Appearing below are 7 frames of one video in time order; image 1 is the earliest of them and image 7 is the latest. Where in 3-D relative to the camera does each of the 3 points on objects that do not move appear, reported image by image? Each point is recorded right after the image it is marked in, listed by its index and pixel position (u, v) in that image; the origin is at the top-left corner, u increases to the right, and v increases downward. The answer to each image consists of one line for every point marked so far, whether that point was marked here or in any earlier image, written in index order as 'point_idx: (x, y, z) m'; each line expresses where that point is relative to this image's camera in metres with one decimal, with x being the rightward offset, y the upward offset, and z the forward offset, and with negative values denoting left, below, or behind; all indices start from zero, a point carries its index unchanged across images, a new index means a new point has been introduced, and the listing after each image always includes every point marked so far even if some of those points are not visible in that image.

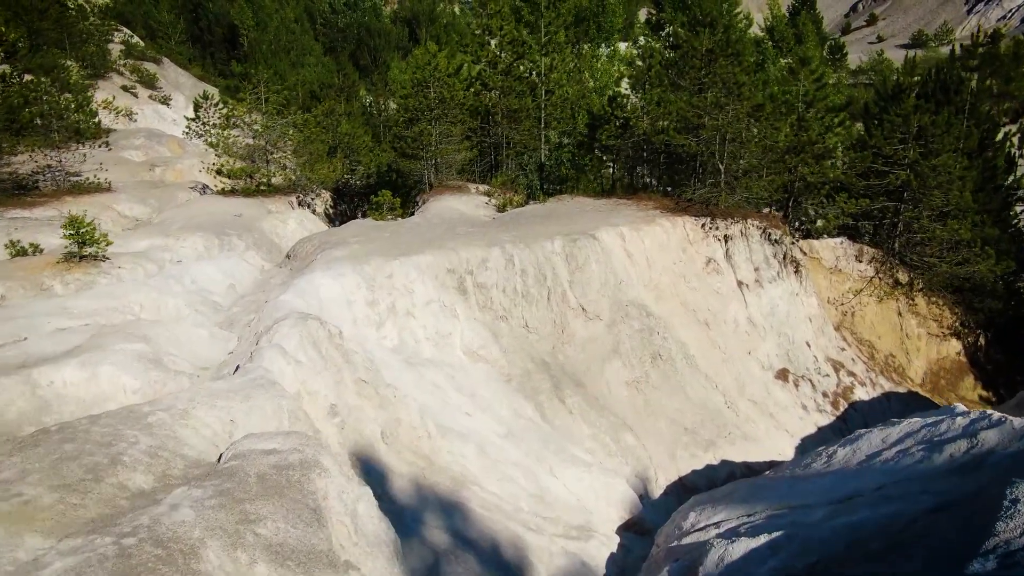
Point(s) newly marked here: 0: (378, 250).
0: (-2.8, +0.8, +18.7) m
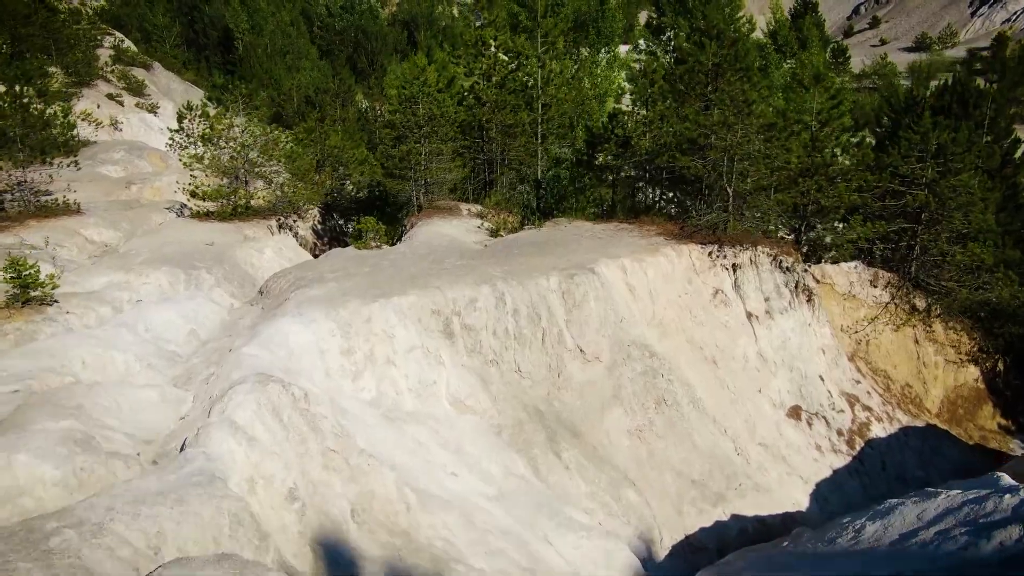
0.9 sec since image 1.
0: (-2.9, 0.0, +17.1) m
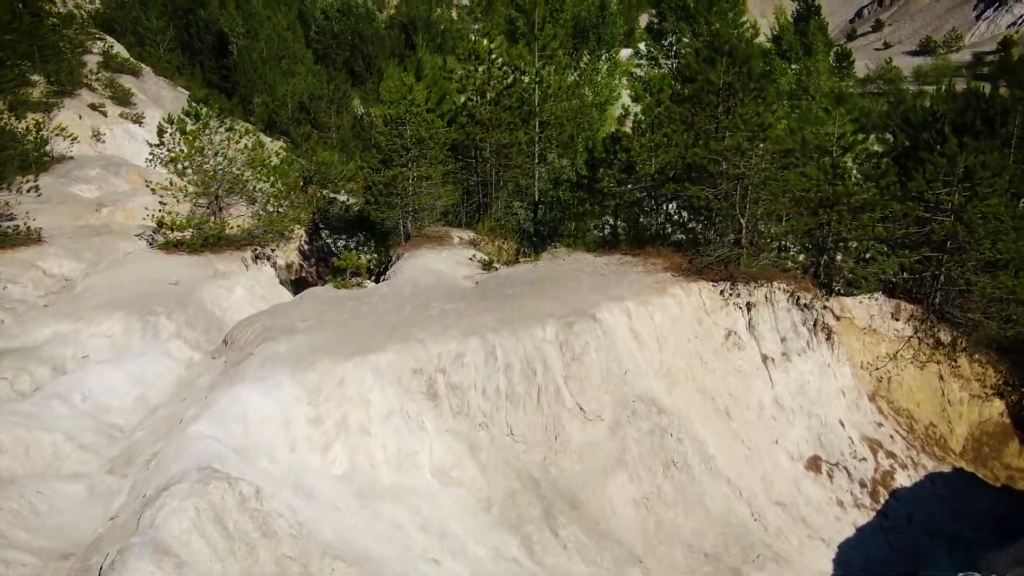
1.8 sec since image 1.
0: (-3.1, -0.9, +15.2) m
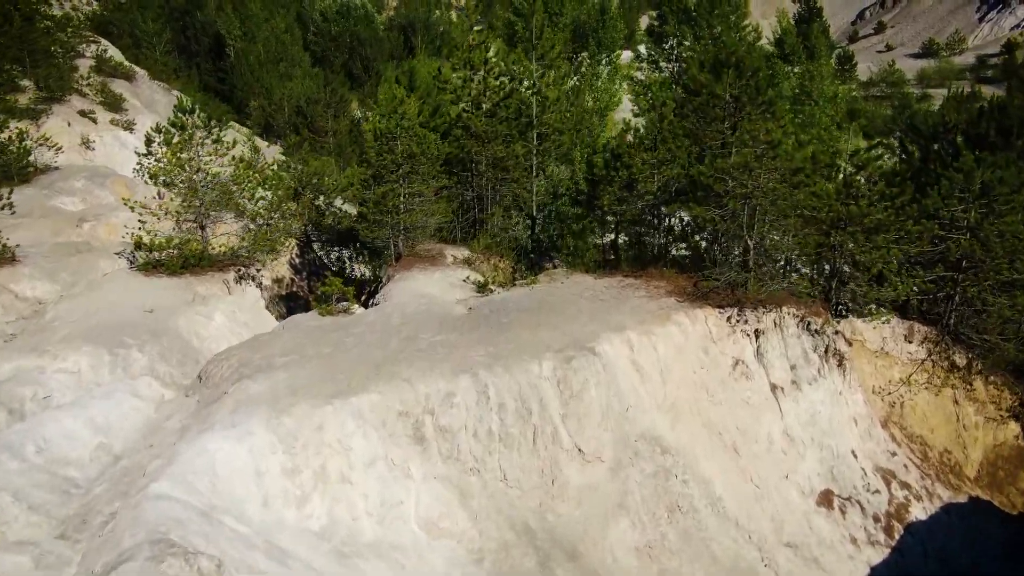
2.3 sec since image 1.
0: (-3.2, -1.5, +14.1) m
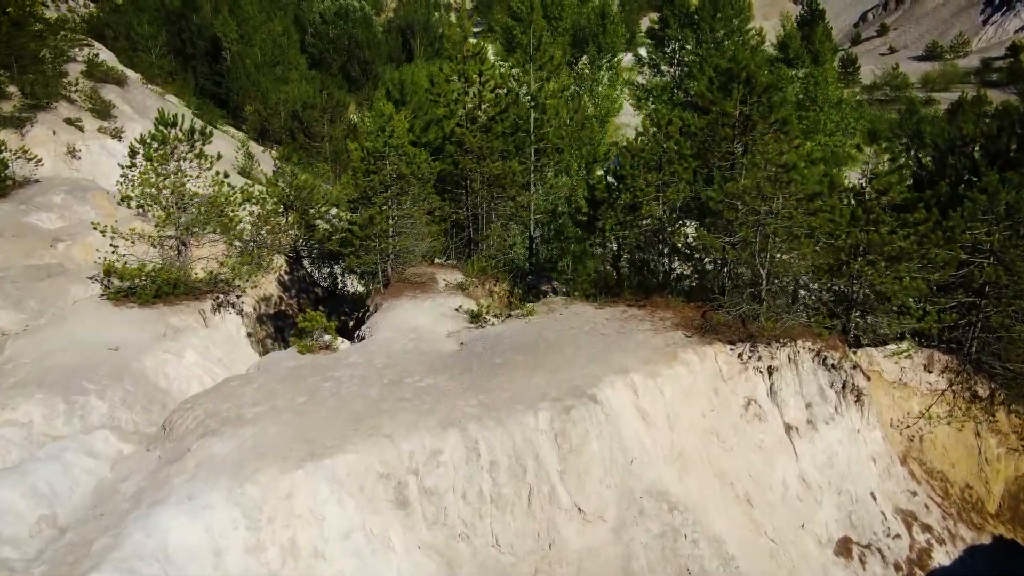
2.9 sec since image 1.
0: (-3.3, -2.2, +12.7) m
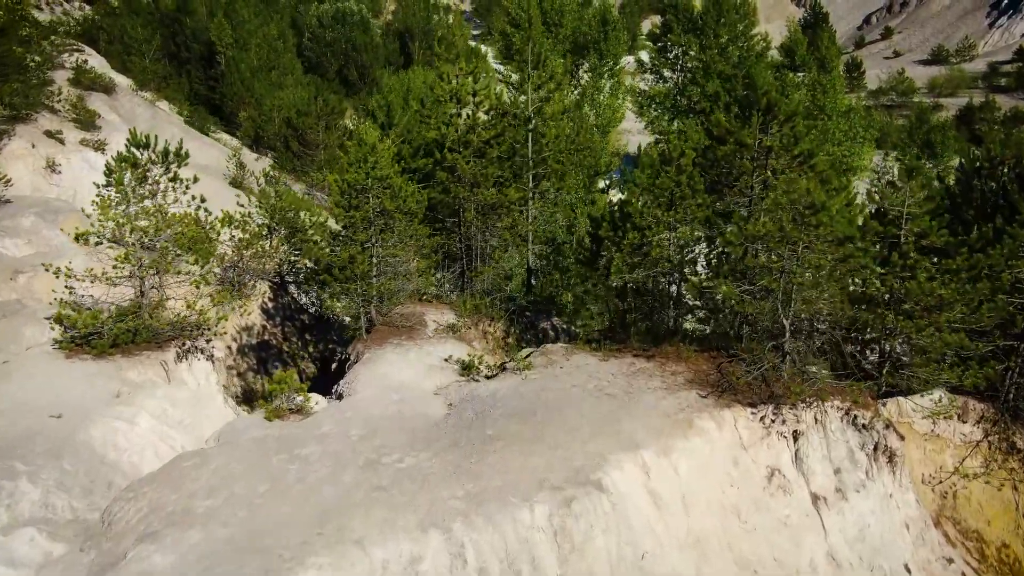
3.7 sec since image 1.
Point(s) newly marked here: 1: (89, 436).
0: (-3.4, -3.2, +10.8) m
1: (-6.9, -2.4, +14.7) m
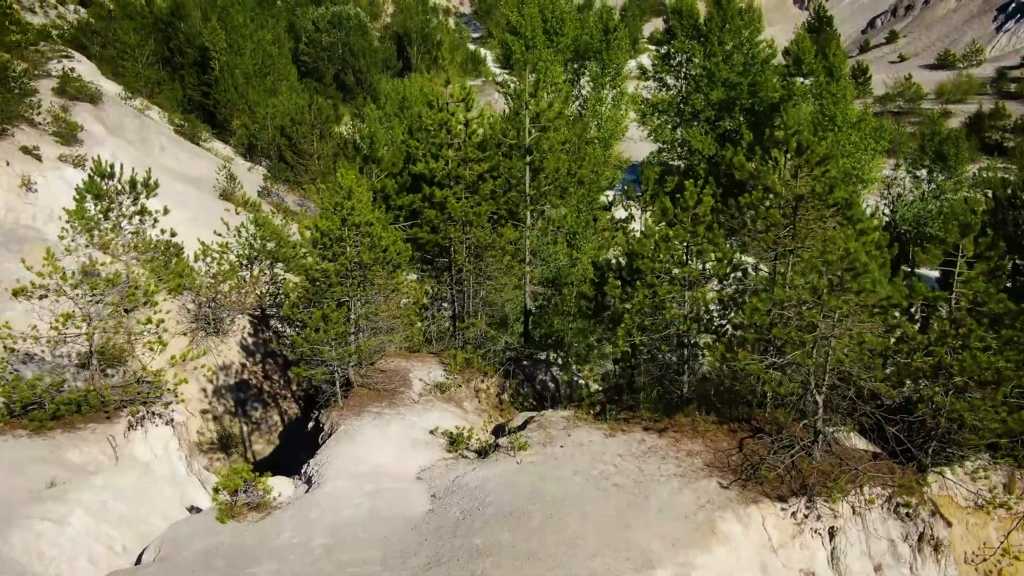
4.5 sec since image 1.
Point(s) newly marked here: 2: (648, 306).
0: (-3.5, -4.3, +8.7) m
1: (-7.0, -3.6, +12.5) m
2: (+2.5, -0.1, +17.6) m
